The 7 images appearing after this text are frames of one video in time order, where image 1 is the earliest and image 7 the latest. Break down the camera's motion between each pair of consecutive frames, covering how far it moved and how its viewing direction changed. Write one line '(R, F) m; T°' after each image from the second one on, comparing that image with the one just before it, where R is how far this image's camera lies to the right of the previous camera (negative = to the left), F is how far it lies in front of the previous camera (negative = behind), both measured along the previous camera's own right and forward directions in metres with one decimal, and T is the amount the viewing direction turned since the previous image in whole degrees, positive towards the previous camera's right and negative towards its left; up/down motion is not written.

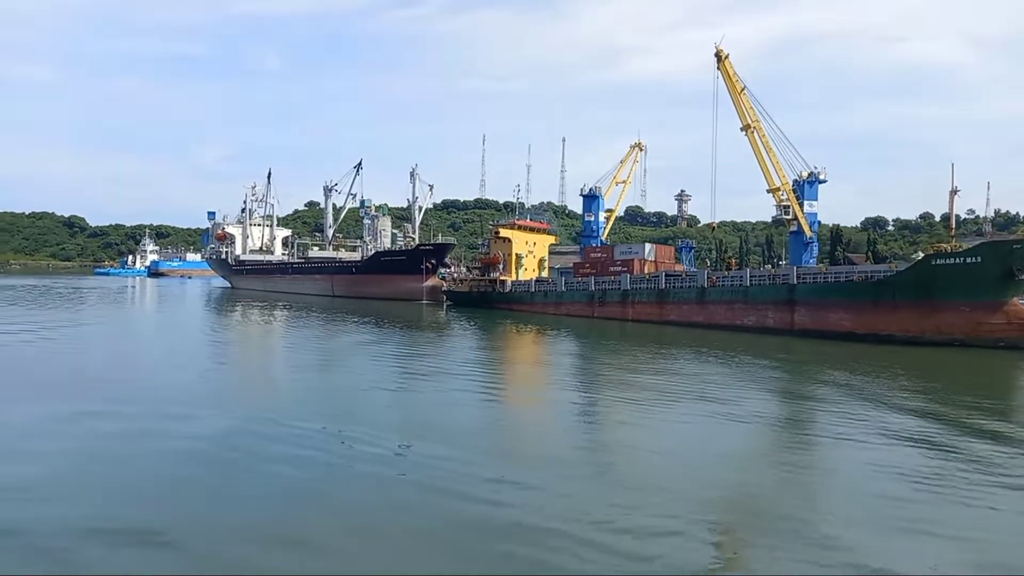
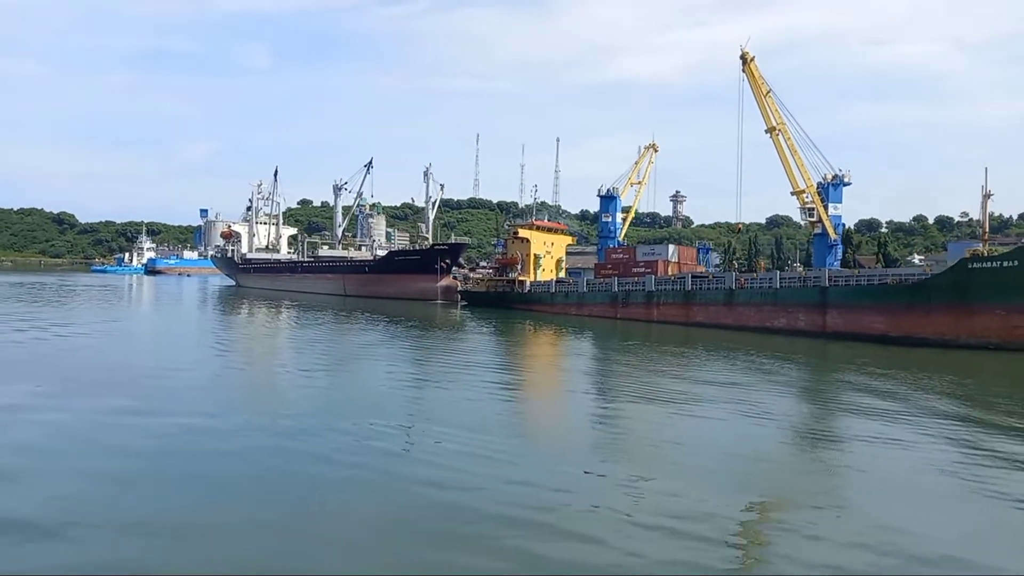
(-0.8, +0.1) m; +1°
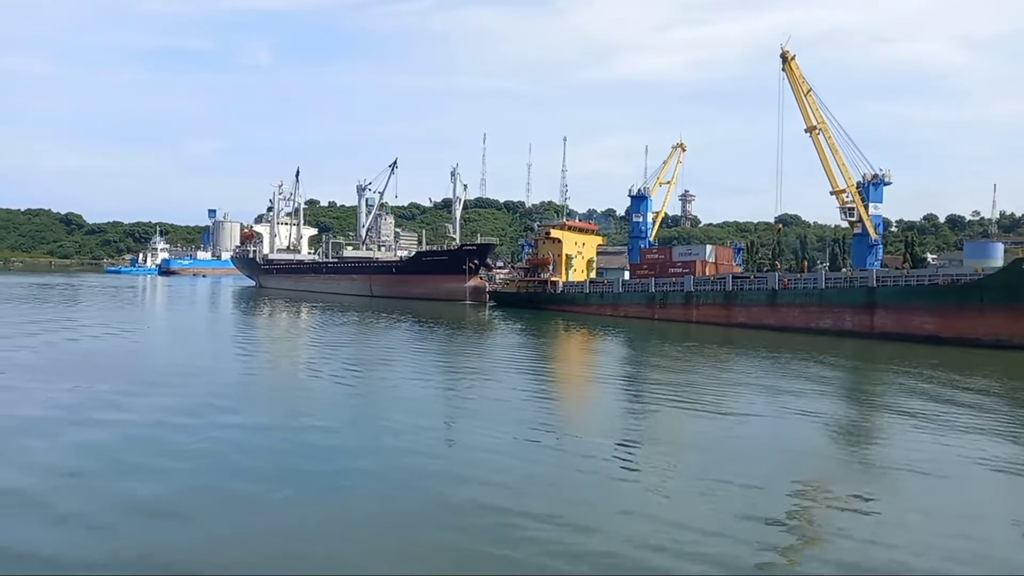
(-0.8, 0.0) m; 0°
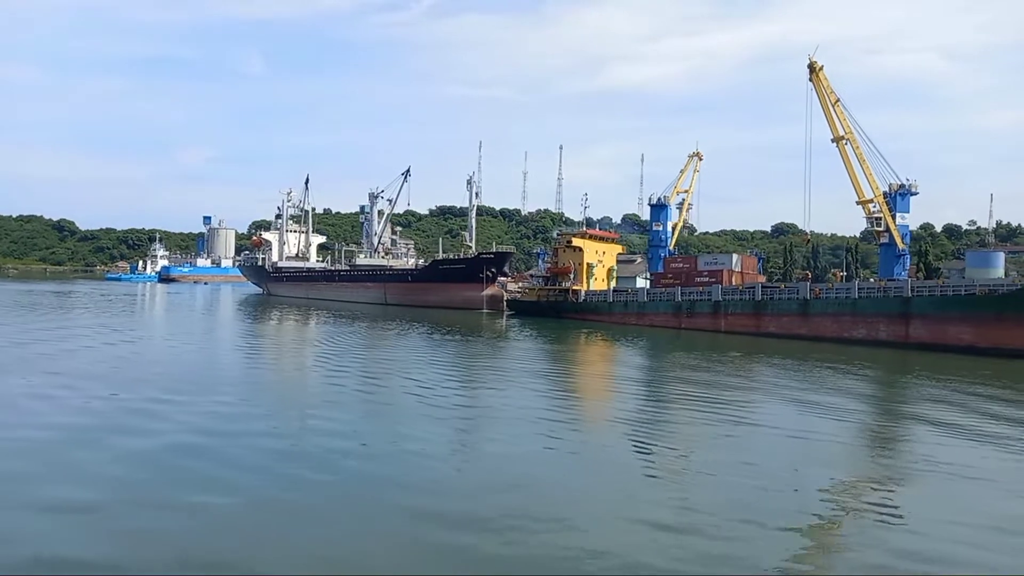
(-0.8, +0.1) m; 0°
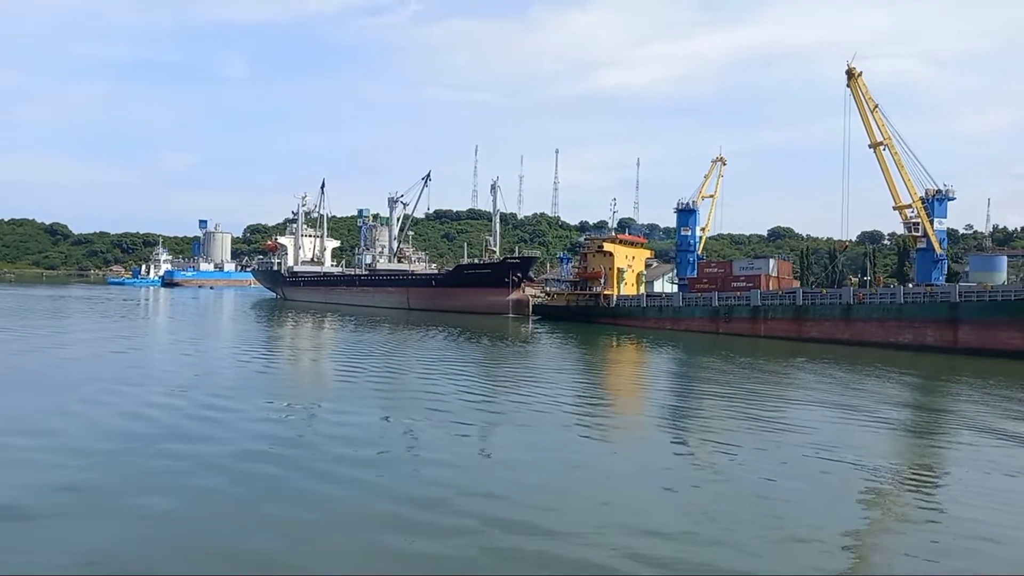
(-1.1, 0.0) m; 0°
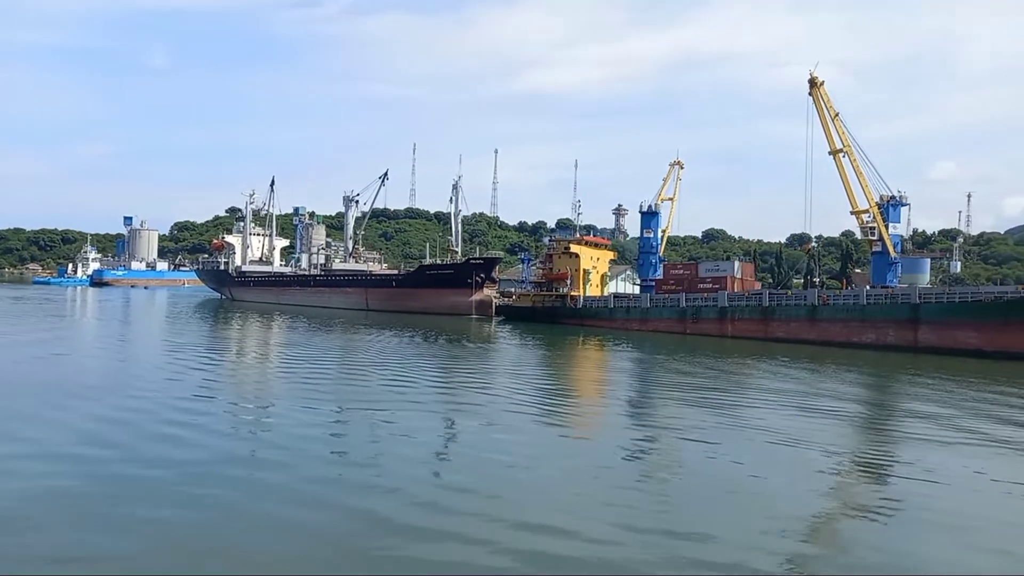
(-0.8, +0.1) m; +5°
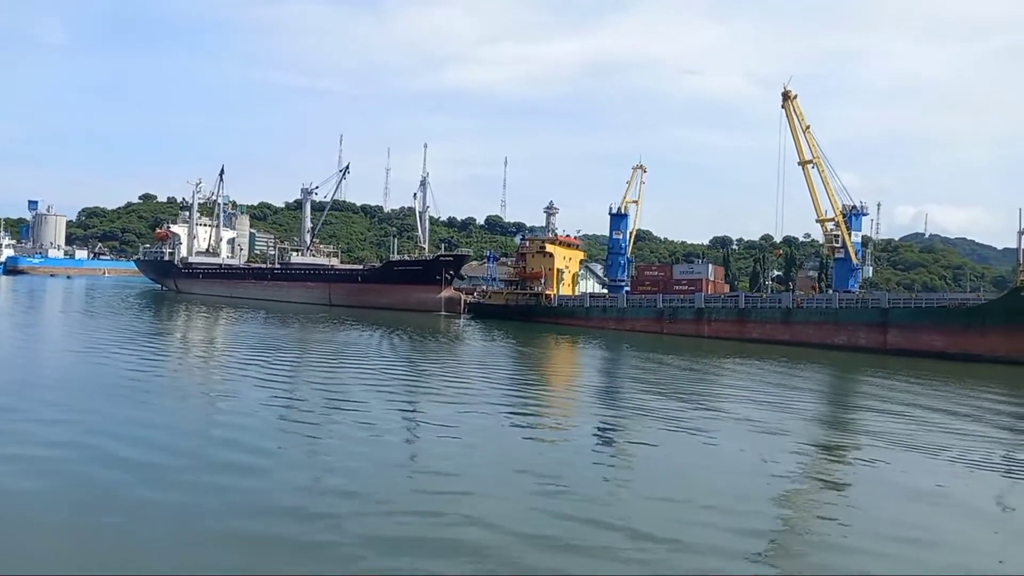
(-1.5, 0.0) m; +6°
